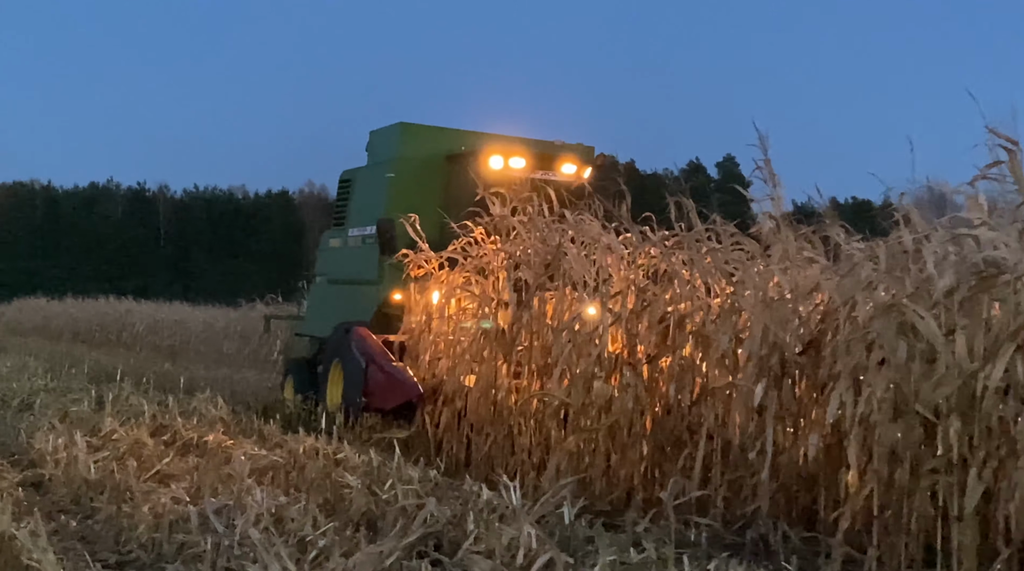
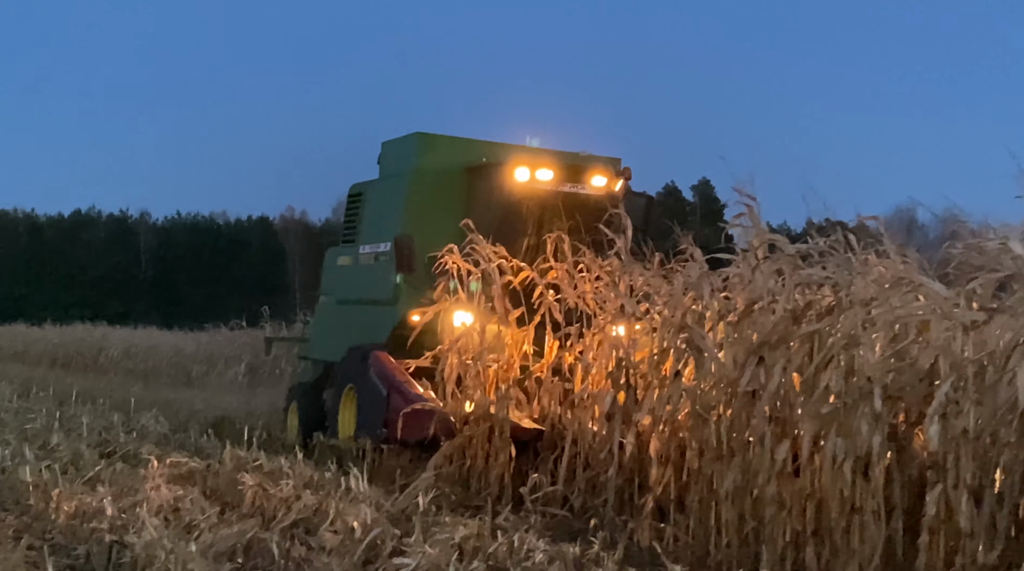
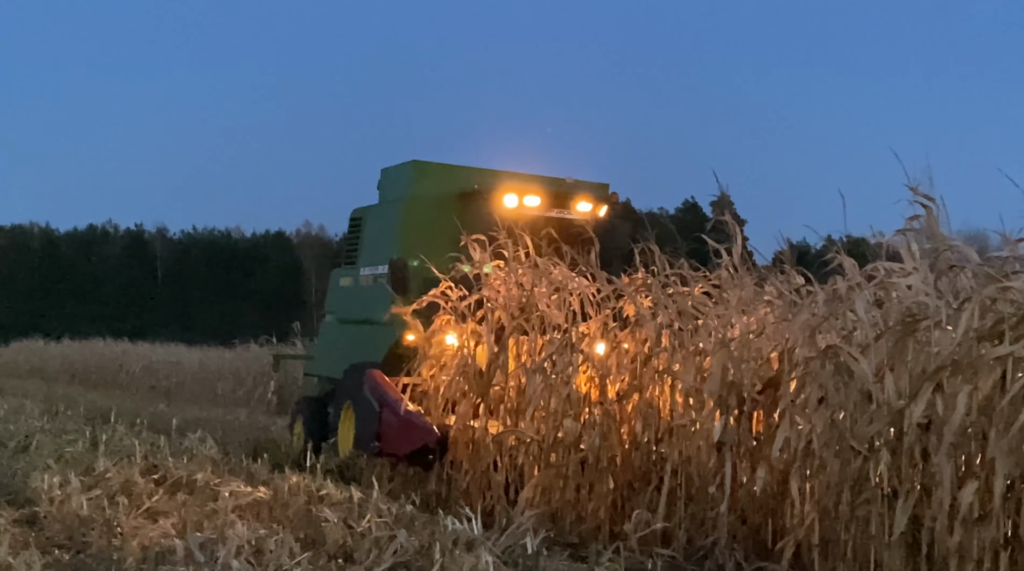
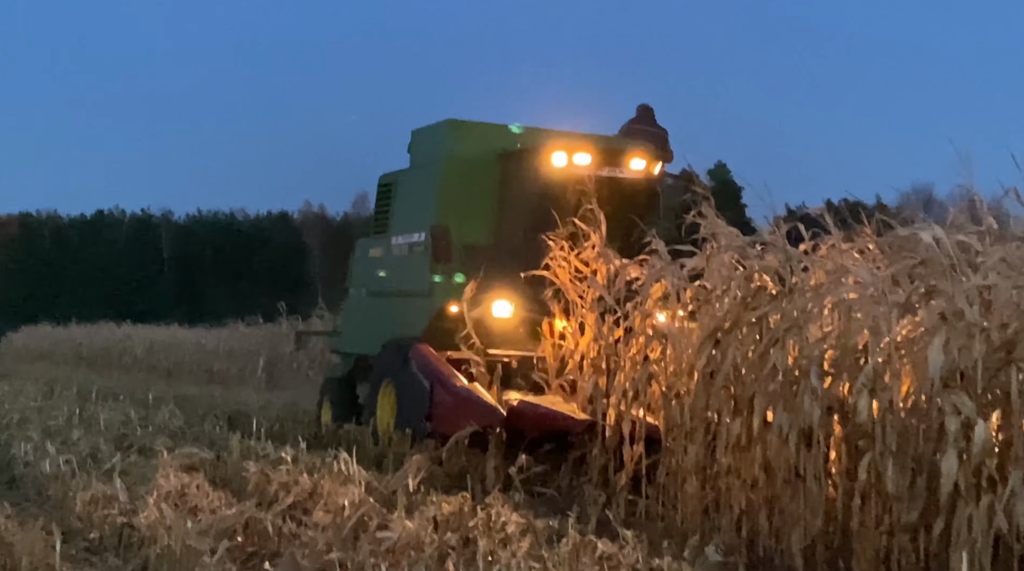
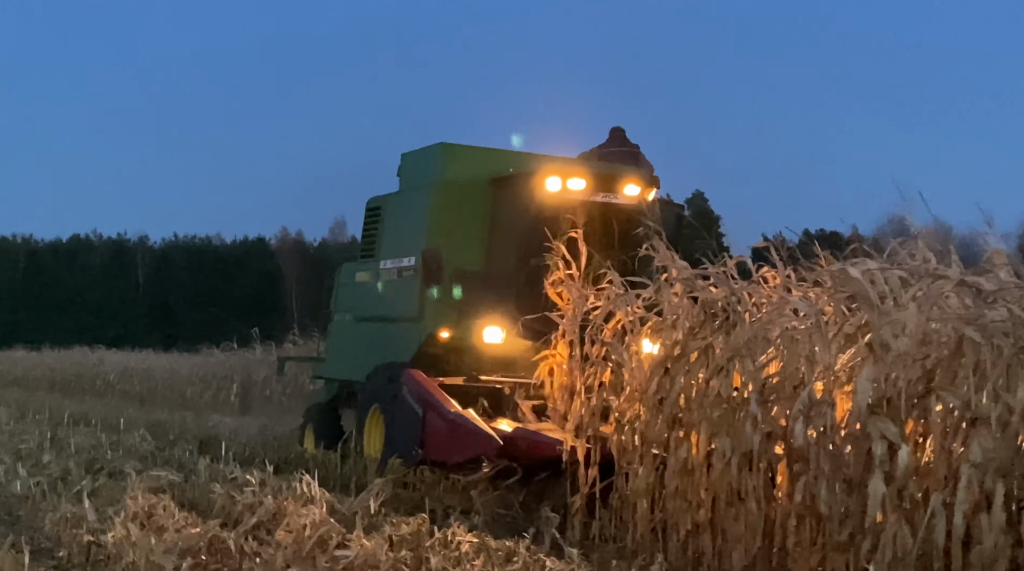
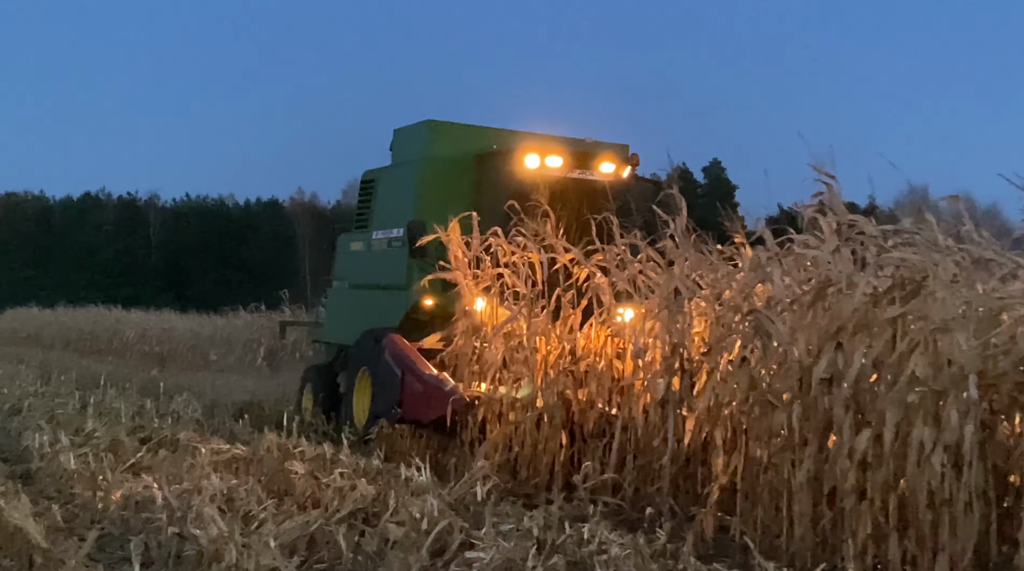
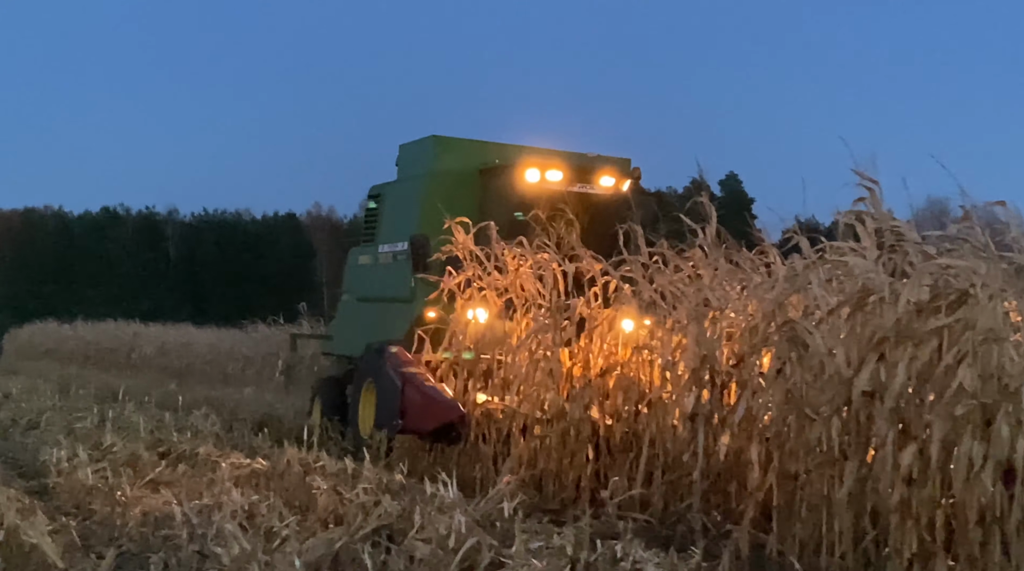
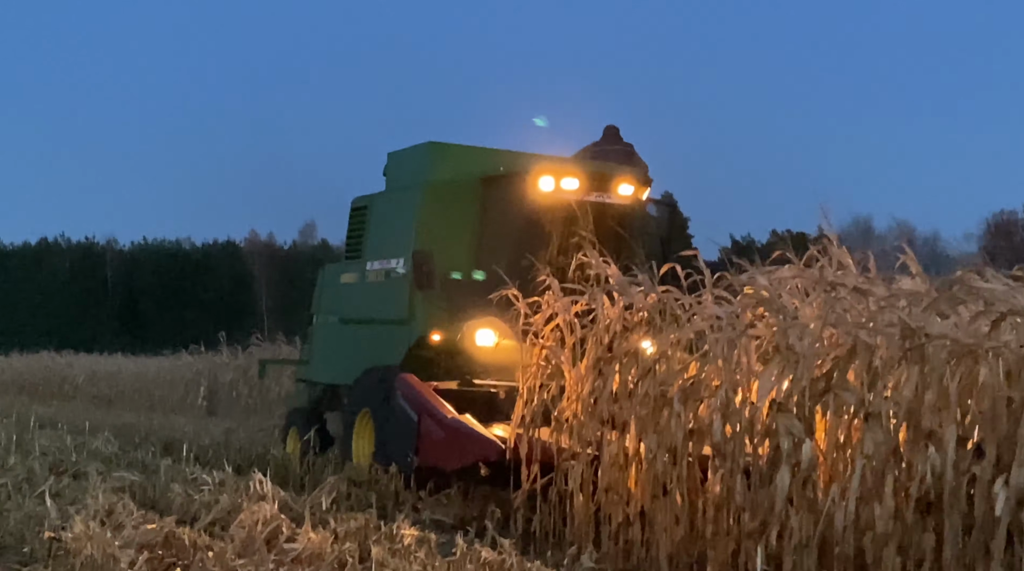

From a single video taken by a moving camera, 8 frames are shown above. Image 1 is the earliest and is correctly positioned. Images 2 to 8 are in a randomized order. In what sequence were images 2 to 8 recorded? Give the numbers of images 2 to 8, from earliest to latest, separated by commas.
3, 7, 6, 2, 4, 5, 8
